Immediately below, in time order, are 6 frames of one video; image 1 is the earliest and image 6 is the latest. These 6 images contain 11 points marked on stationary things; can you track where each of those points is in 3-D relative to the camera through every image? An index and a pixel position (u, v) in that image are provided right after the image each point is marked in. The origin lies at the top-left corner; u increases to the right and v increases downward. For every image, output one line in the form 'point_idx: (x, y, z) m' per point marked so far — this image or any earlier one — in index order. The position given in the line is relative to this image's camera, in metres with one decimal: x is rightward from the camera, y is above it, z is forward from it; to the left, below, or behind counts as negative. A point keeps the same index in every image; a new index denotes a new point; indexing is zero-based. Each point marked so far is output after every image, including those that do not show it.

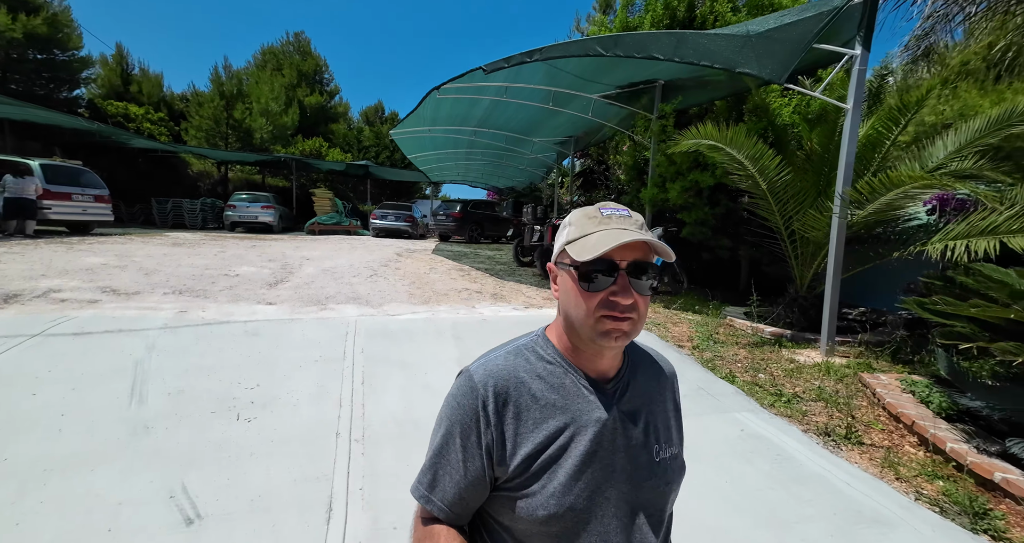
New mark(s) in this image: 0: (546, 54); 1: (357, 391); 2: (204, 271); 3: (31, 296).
0: (+0.6, +3.2, +5.7) m
1: (-1.2, -1.0, +3.1) m
2: (-5.3, 0.0, +6.7) m
3: (-5.8, -0.3, +4.8) m
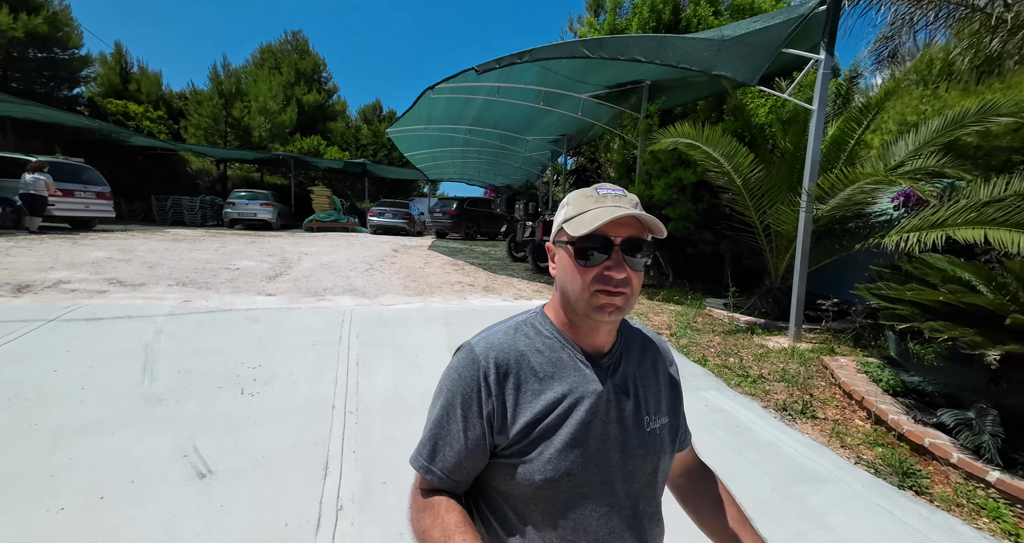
0: (+0.4, +3.3, +5.9) m
1: (-1.4, -0.9, +3.4) m
2: (-5.4, +0.1, +7.0) m
3: (-6.0, -0.2, +5.0) m
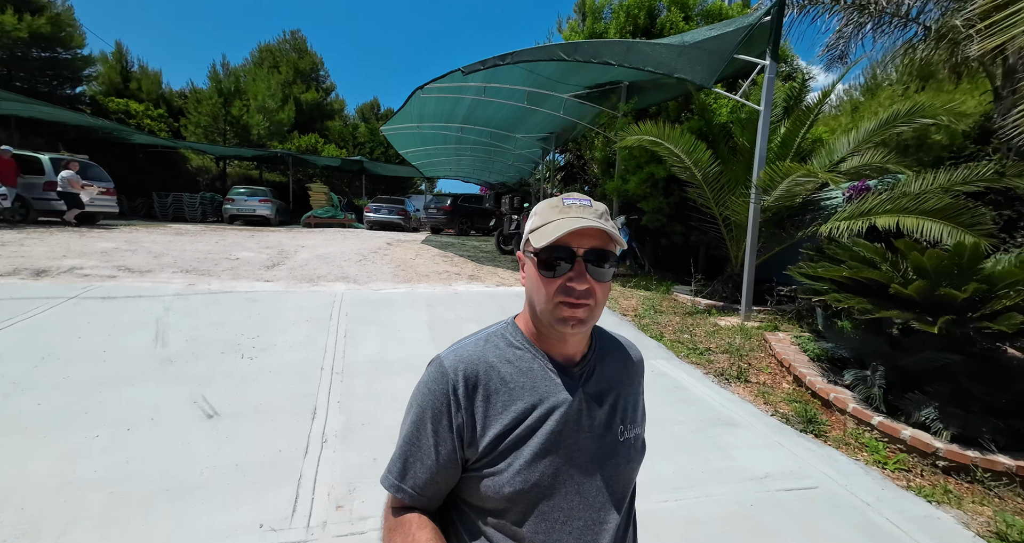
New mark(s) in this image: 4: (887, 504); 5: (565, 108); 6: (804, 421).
0: (+0.1, +3.4, +6.4) m
1: (-1.7, -0.7, +3.8) m
2: (-5.7, +0.3, +7.4) m
3: (-6.3, 0.0, +5.4) m
4: (+2.2, -1.4, +2.3) m
5: (+1.2, +3.7, +8.9) m
6: (+2.3, -1.2, +3.1) m
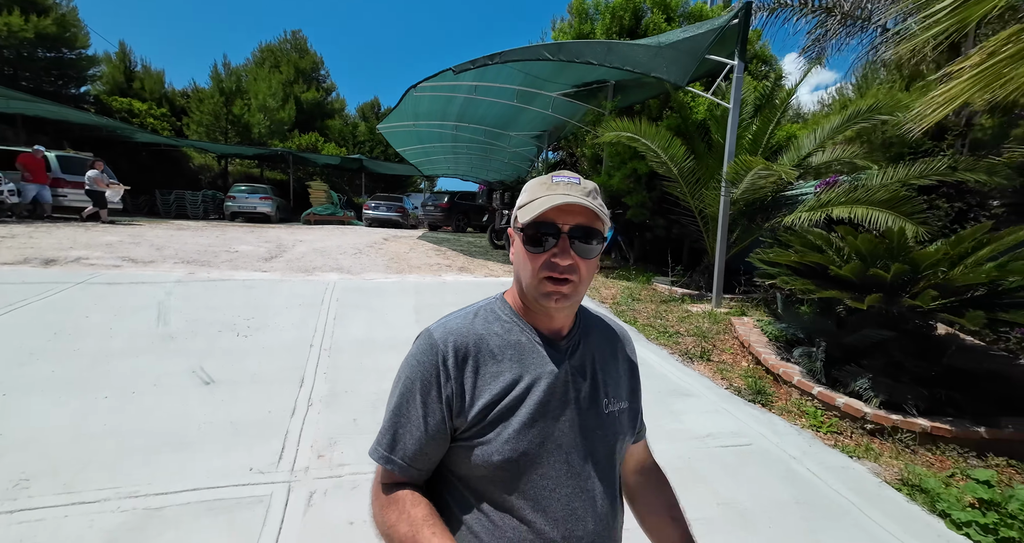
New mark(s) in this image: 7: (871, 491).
0: (-0.1, +3.6, +6.6) m
1: (-1.9, -0.5, +4.1) m
2: (-5.9, +0.5, +7.7) m
3: (-6.5, +0.1, +5.7) m
4: (+2.0, -1.2, +2.6) m
5: (+1.0, +3.9, +9.2) m
6: (+2.1, -1.0, +3.3) m
7: (+2.1, -1.3, +2.3) m
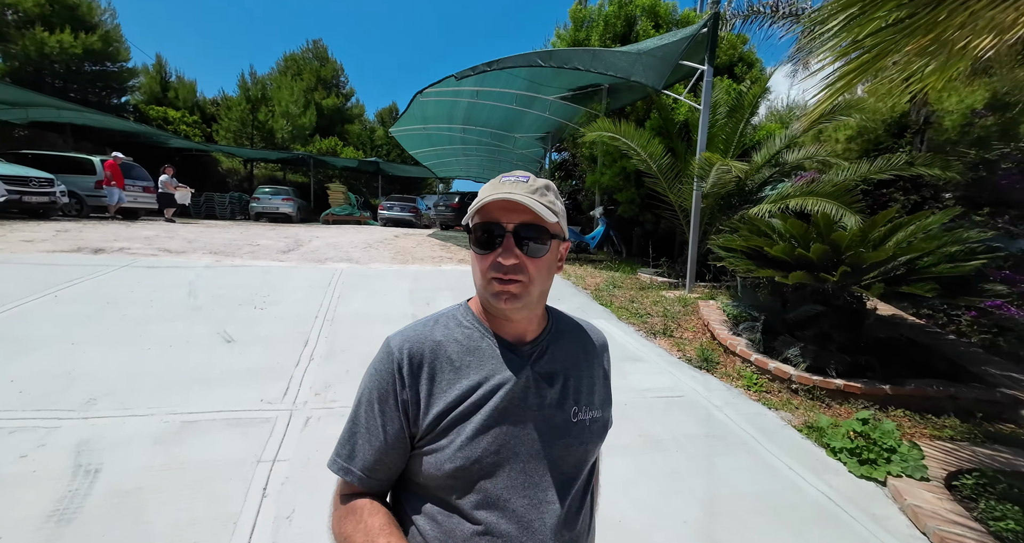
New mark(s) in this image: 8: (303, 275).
0: (-0.2, +3.8, +7.2) m
1: (-2.1, -0.3, +4.7) m
2: (-6.0, +0.6, +8.5) m
3: (-6.6, +0.3, +6.5) m
4: (+1.7, -1.0, +3.0) m
5: (+1.0, +4.0, +9.7) m
6: (+1.8, -0.8, +3.7) m
7: (+1.8, -1.1, +2.7) m
8: (-3.0, 0.0, +5.6) m
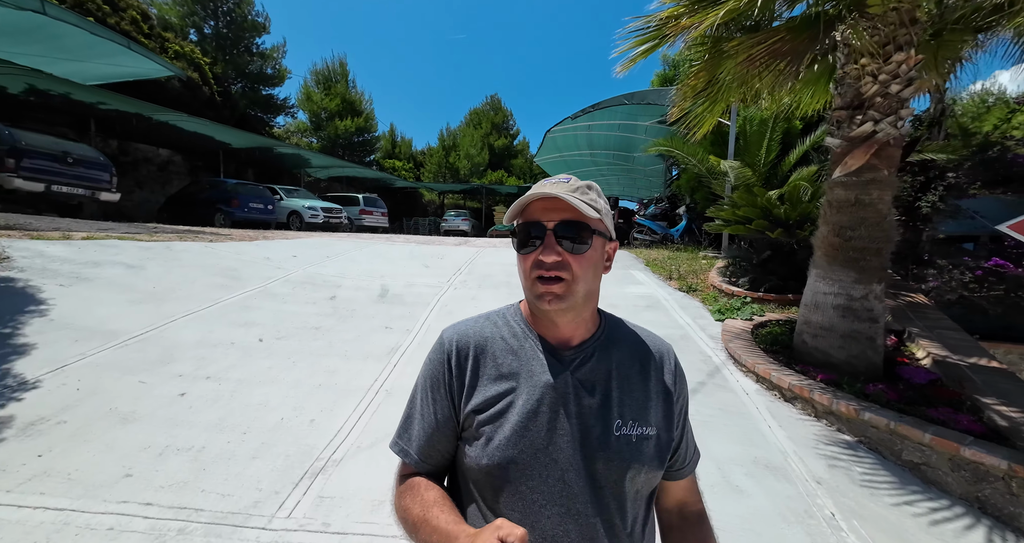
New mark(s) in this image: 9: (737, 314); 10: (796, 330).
0: (+2.2, +4.1, +9.9) m
1: (-0.7, +0.2, +8.2) m
2: (-2.7, +1.0, +13.2) m
3: (-4.1, +0.9, +11.6) m
4: (+2.1, -0.4, +5.0) m
5: (+4.3, +4.2, +11.7) m
6: (+2.6, -0.3, +5.7) m
7: (+2.2, -0.5, +4.7) m
8: (-1.1, +0.5, +9.3) m
9: (+2.4, -0.5, +4.2) m
10: (+2.4, -0.5, +3.4) m
